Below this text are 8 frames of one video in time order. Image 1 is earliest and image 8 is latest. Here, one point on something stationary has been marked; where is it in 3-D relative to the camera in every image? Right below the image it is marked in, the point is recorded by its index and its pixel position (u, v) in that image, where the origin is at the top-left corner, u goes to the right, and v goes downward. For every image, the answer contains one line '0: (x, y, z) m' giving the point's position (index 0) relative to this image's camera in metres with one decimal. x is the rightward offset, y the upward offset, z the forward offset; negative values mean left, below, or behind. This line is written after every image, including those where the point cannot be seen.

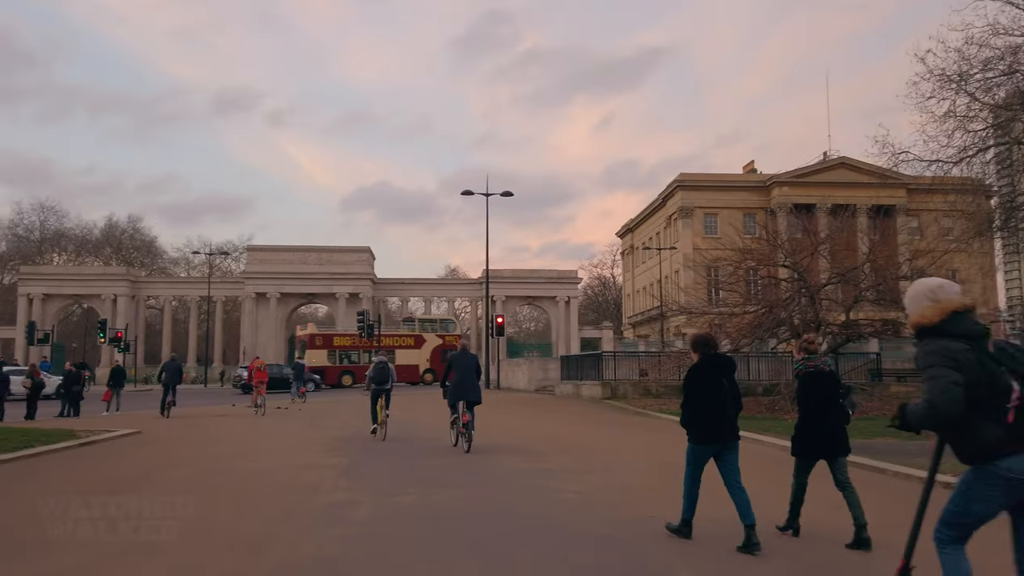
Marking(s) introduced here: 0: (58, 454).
0: (-6.4, -2.3, +11.0) m
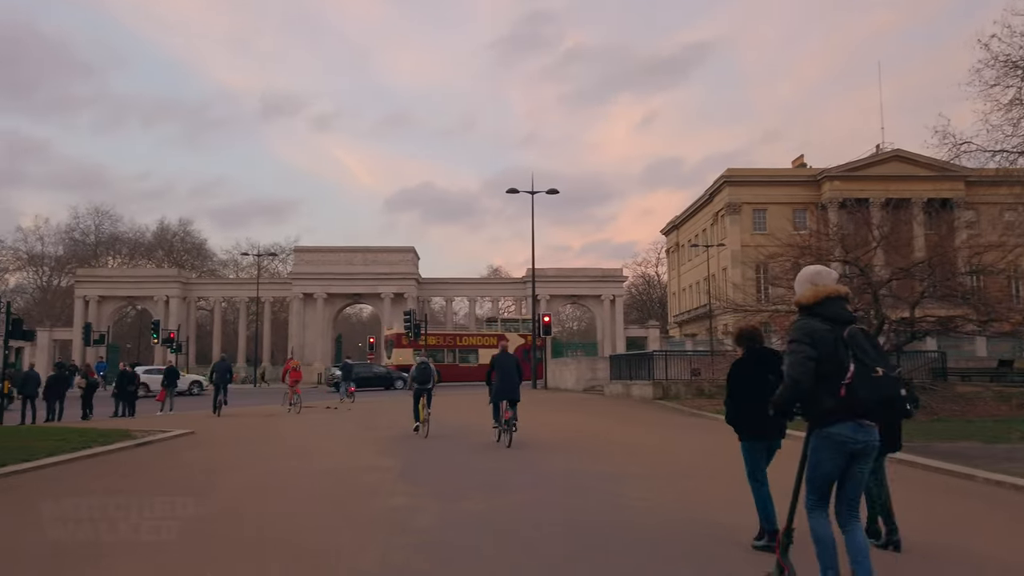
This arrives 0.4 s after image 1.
0: (-5.6, -2.3, +11.0) m
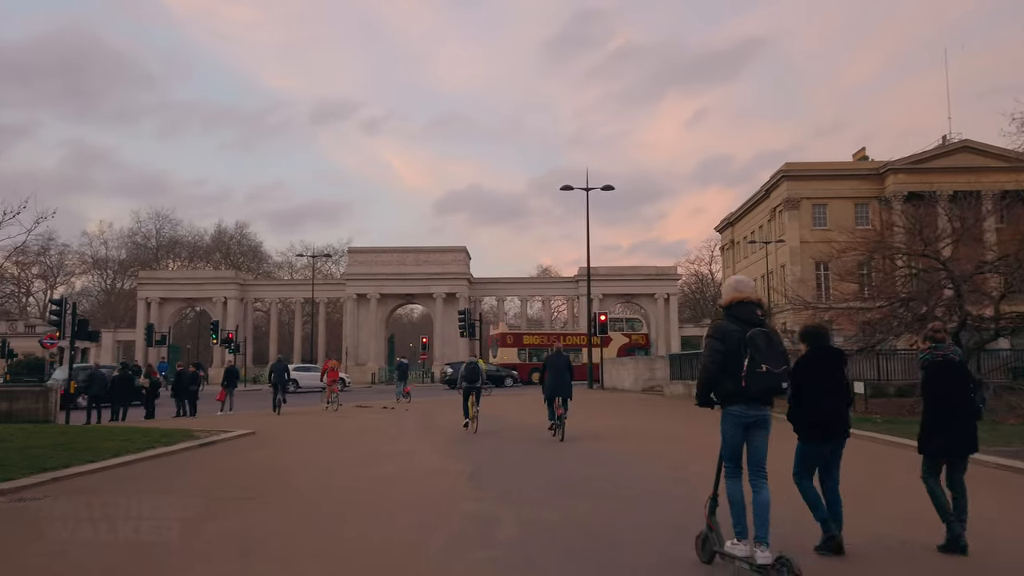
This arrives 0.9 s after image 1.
0: (-4.7, -2.3, +11.0) m
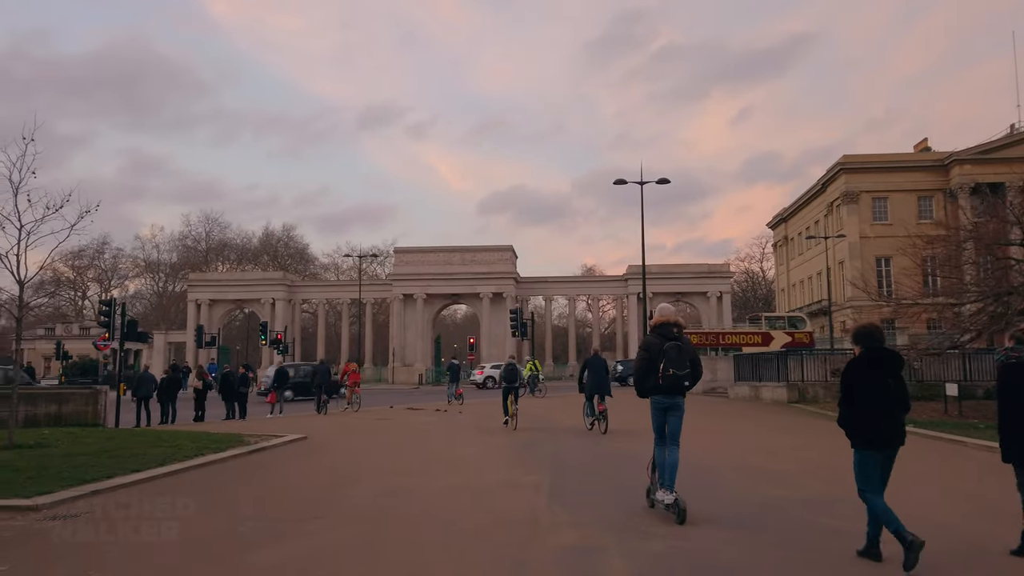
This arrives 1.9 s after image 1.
0: (-3.7, -2.3, +10.3) m
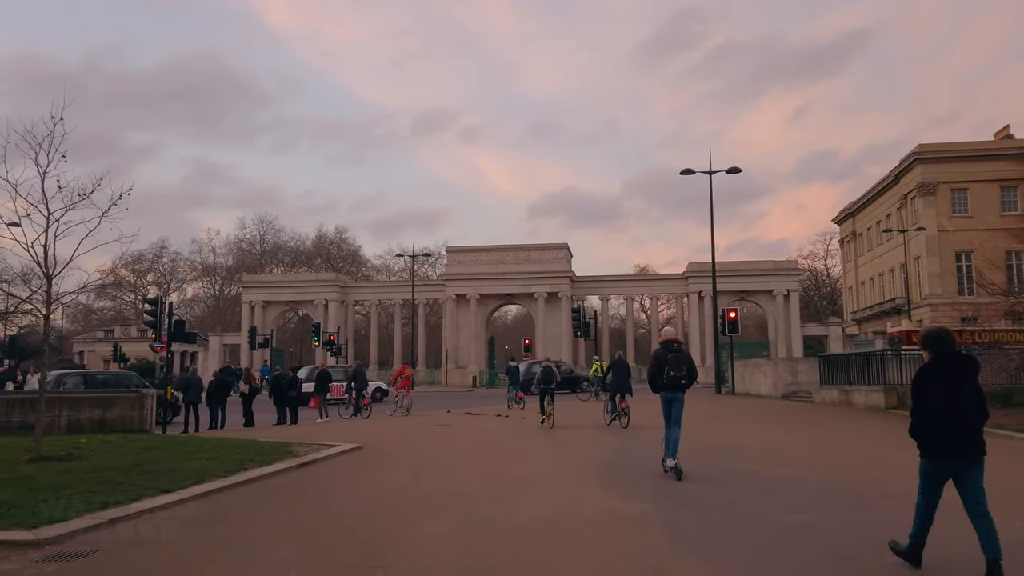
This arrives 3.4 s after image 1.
0: (-2.8, -2.2, +9.1) m
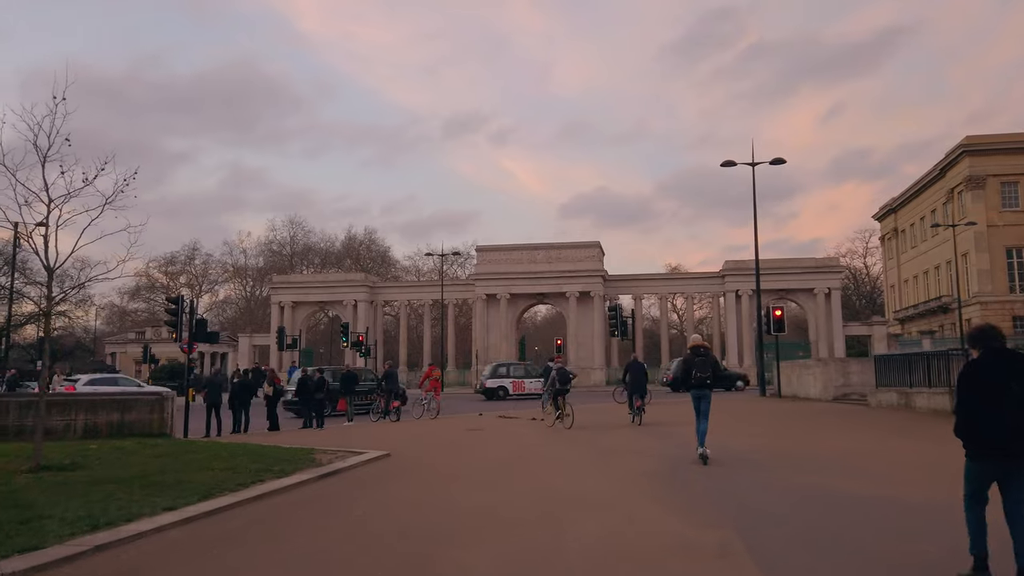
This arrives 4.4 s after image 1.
0: (-2.3, -2.1, +8.1) m
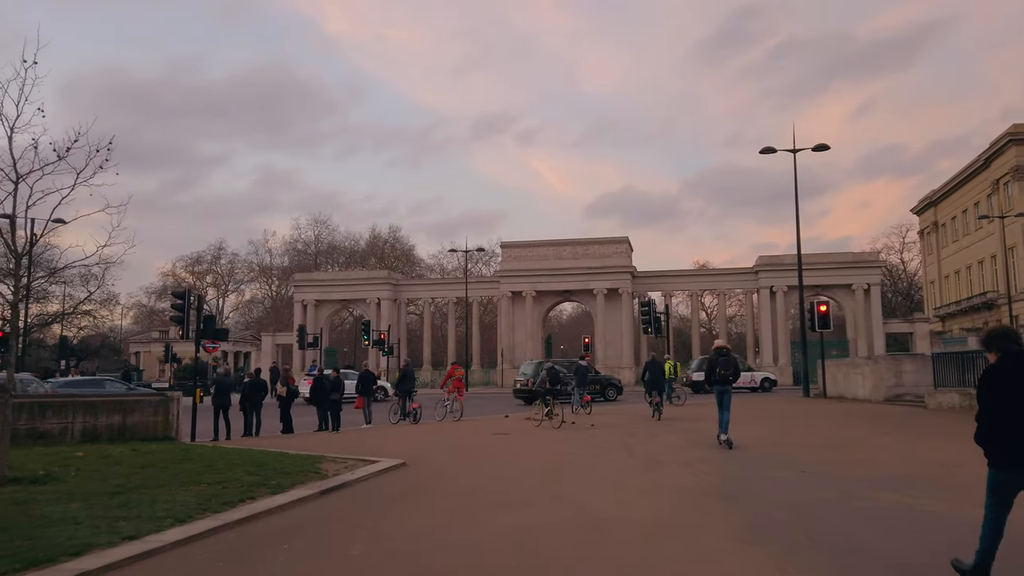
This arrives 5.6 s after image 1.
0: (-2.0, -2.0, +7.0) m
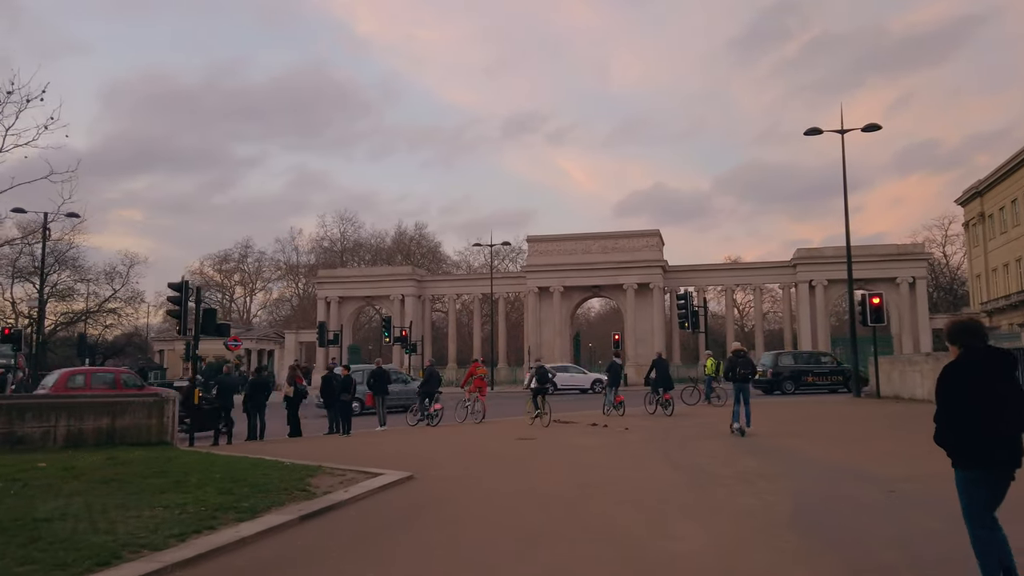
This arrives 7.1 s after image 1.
0: (-1.8, -1.8, +5.6) m
